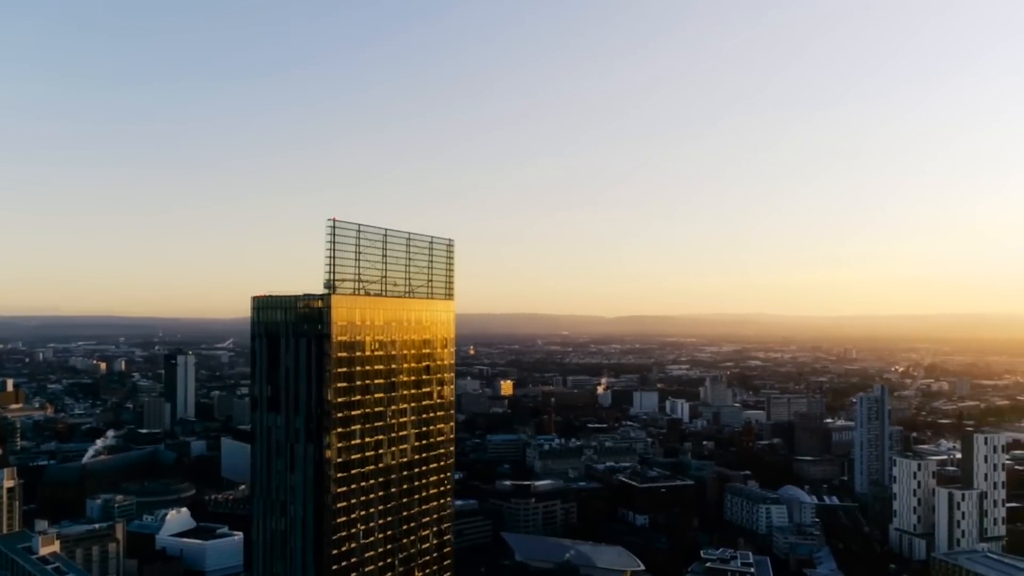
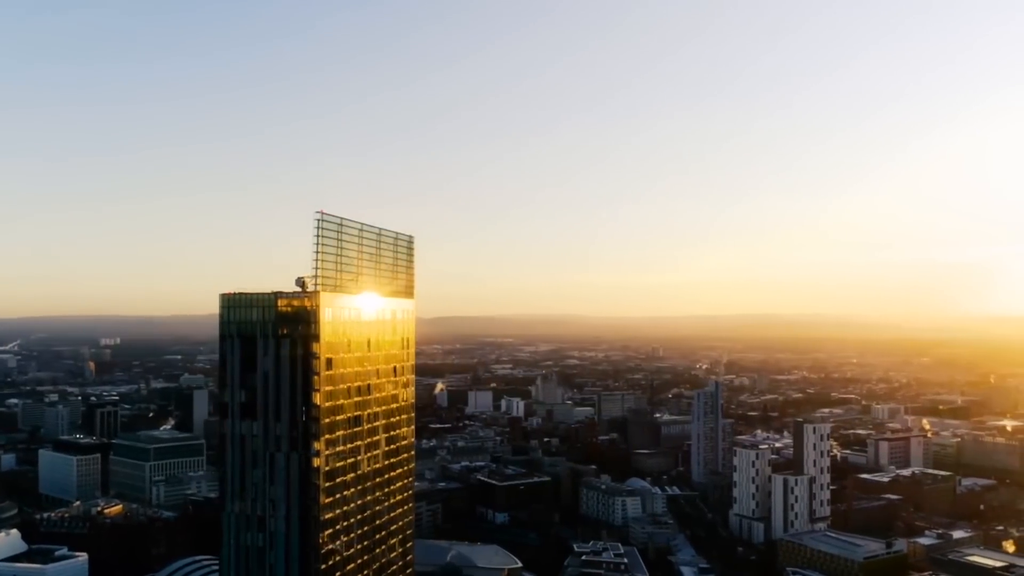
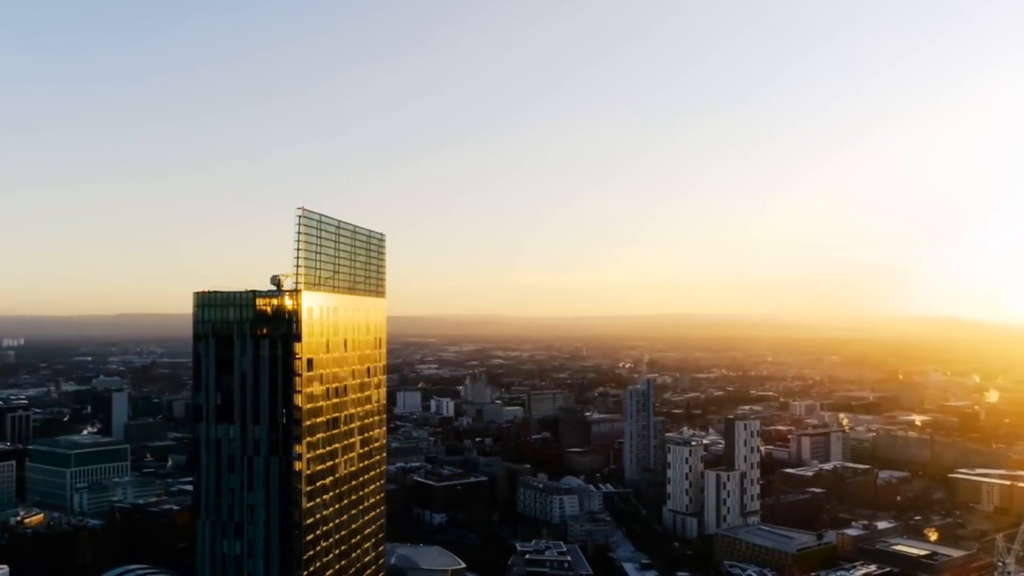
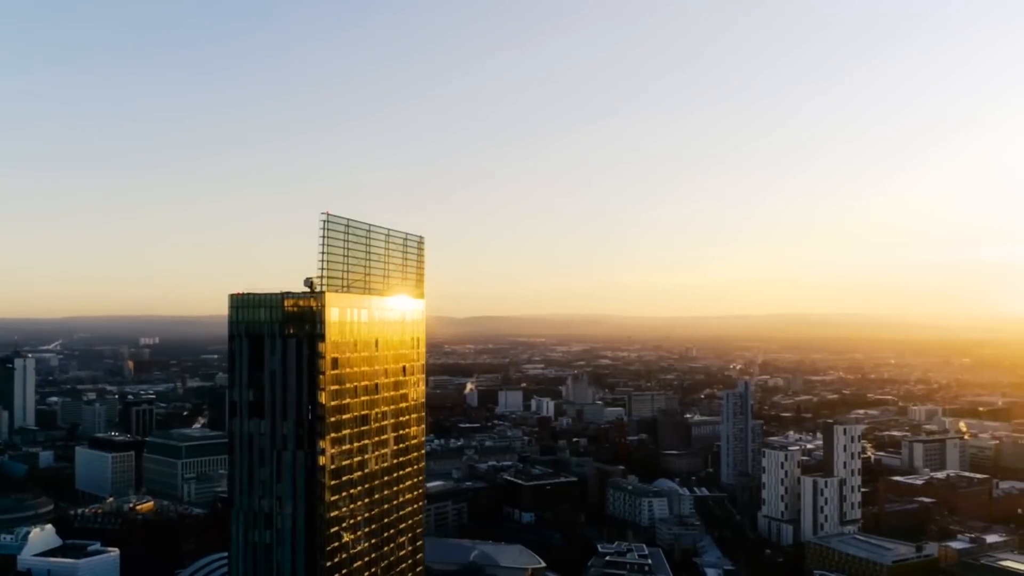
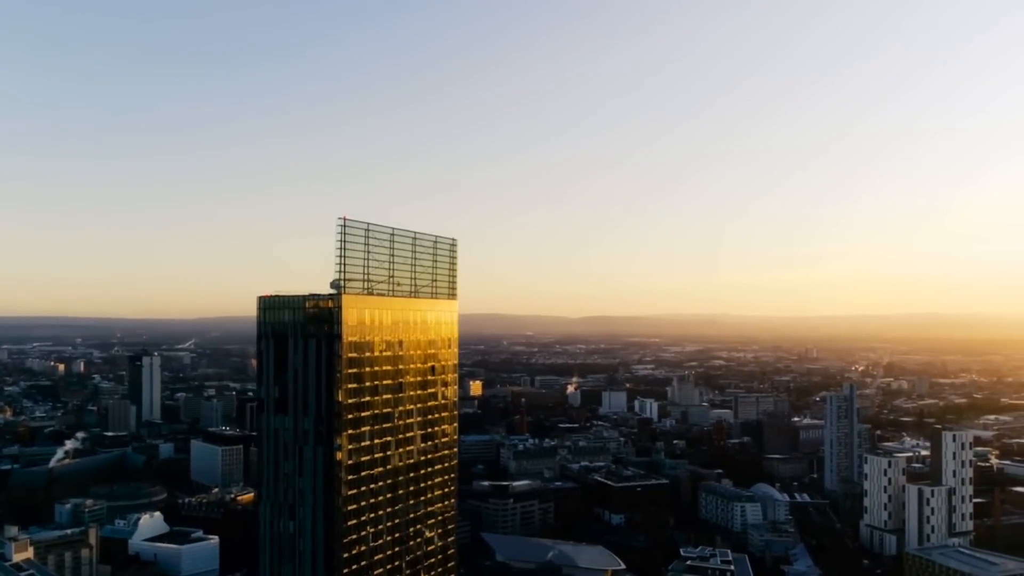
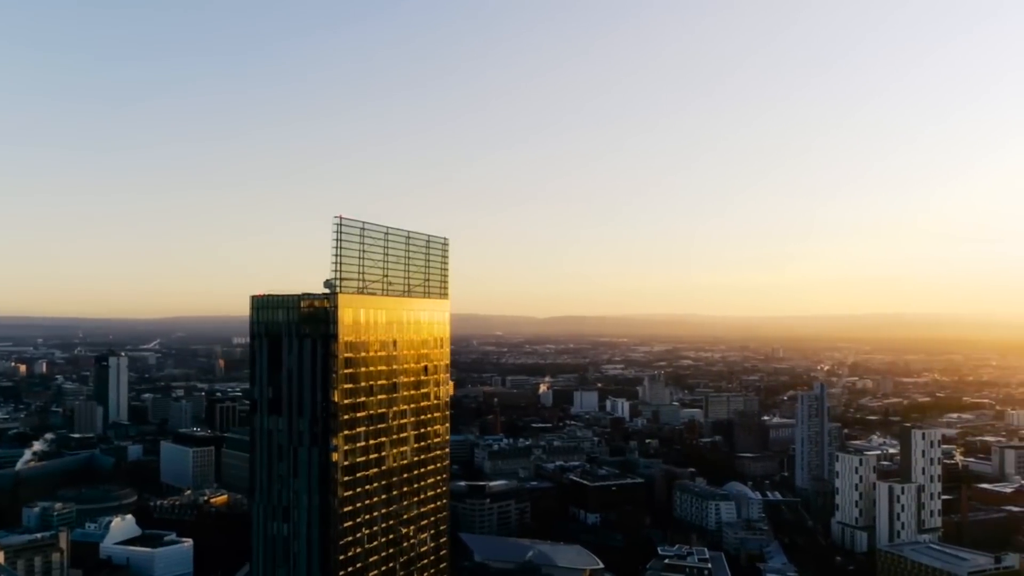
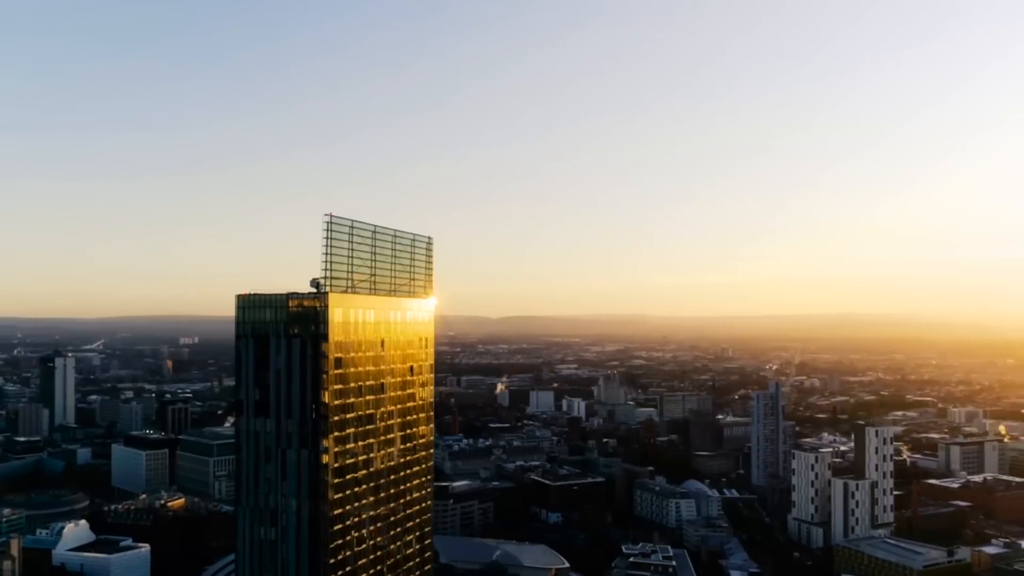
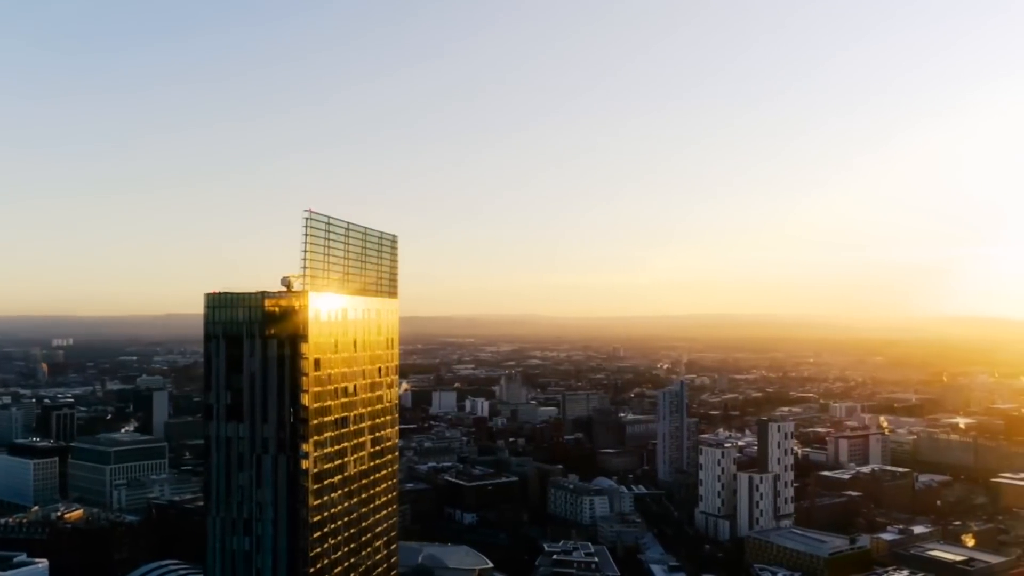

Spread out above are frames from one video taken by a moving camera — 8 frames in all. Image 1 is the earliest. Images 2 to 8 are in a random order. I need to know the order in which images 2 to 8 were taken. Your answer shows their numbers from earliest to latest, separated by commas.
5, 6, 7, 4, 2, 8, 3
